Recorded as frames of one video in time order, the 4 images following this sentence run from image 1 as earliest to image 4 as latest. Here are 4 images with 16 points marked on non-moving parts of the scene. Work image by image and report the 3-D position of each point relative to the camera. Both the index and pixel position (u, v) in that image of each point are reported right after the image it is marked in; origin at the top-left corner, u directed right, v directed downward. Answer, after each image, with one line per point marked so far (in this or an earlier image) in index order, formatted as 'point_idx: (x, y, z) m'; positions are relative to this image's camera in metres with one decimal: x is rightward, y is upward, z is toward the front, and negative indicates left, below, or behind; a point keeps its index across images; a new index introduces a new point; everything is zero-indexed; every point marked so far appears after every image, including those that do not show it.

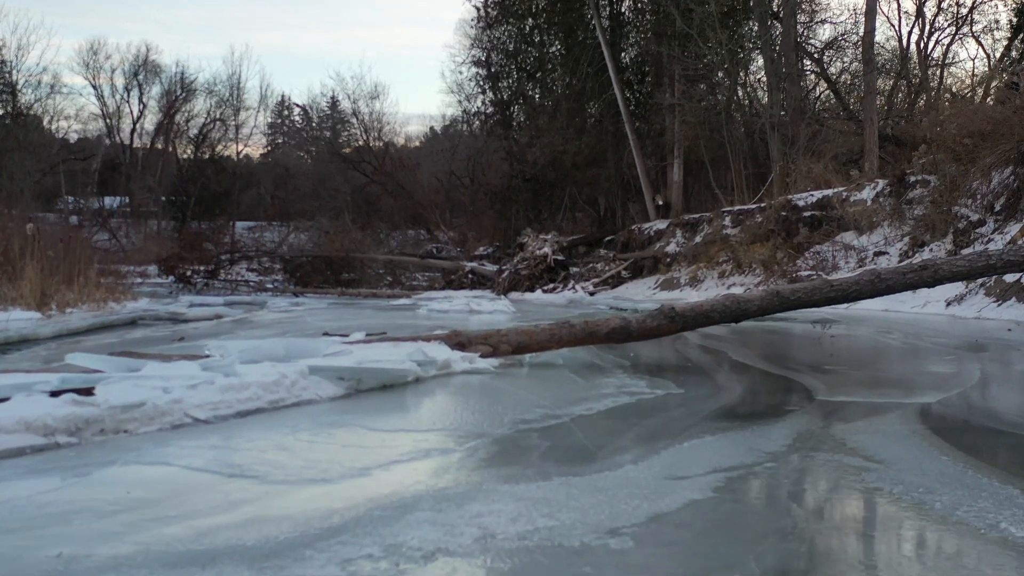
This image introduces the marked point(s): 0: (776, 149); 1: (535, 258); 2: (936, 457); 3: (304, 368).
0: (+4.1, +2.1, +16.0) m
1: (+0.4, +0.5, +17.0) m
2: (+1.3, -0.5, +3.2) m
3: (-0.8, -0.3, +4.2) m
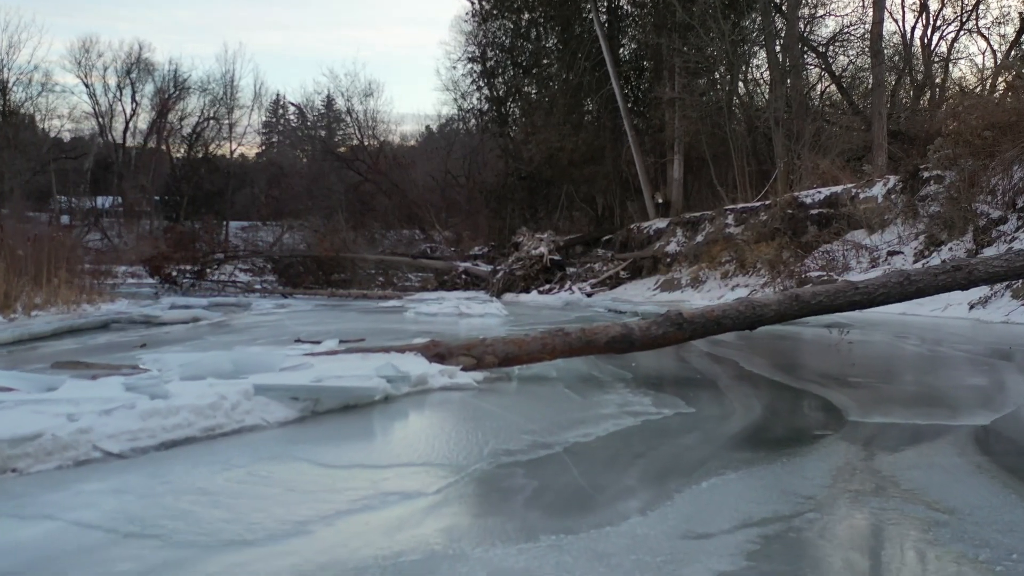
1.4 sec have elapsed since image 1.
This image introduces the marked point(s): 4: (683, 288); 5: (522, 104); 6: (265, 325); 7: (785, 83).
0: (+4.0, +2.1, +15.4) m
1: (+0.3, +0.5, +16.4) m
2: (+1.3, -0.5, +2.6) m
3: (-0.9, -0.3, +3.5) m
4: (+2.4, 0.0, +14.4) m
5: (+0.2, +3.5, +19.7) m
6: (-2.5, -0.4, +10.5) m
7: (+4.1, +3.1, +15.5) m
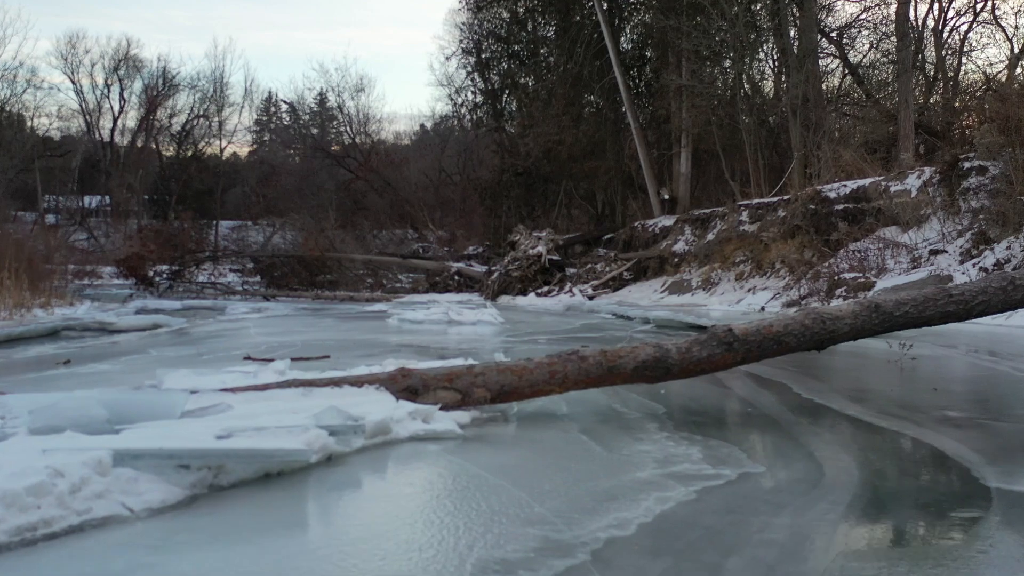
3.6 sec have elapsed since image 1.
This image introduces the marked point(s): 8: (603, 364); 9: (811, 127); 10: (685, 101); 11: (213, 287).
0: (+4.0, +2.1, +14.2) m
1: (+0.2, +0.4, +15.2) m
2: (+1.3, -0.6, +1.4) m
3: (-0.9, -0.4, +2.3) m
4: (+2.3, 0.0, +13.2) m
5: (+0.1, +3.5, +18.5) m
6: (-2.6, -0.4, +9.3) m
7: (+4.0, +3.0, +14.3) m
8: (+0.3, -0.3, +3.6) m
9: (+4.3, +2.3, +14.6) m
10: (+2.7, +2.9, +15.9) m
11: (-4.7, 0.0, +16.1) m
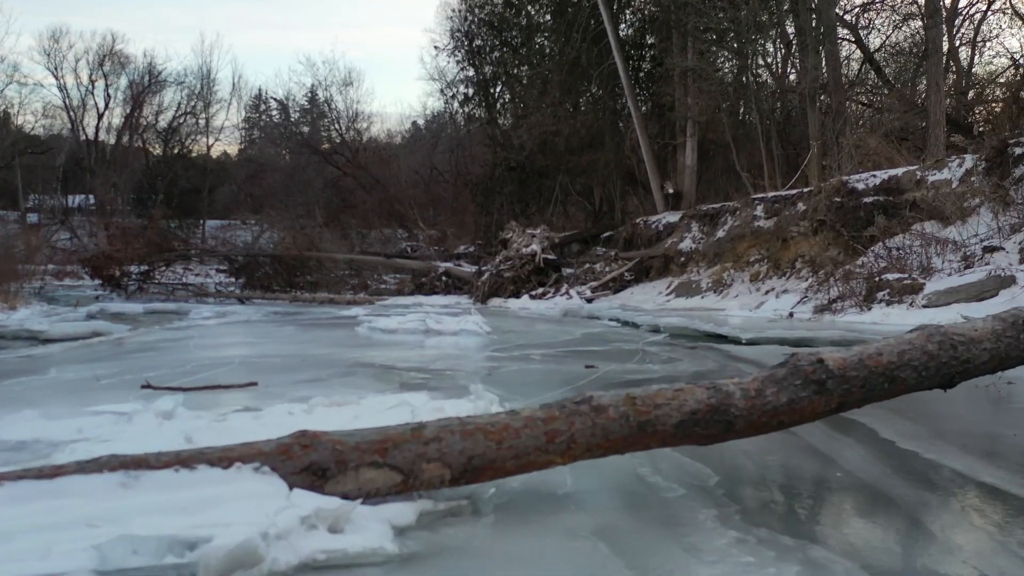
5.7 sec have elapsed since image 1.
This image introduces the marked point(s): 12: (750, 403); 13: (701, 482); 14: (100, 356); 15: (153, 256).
0: (+3.9, +2.1, +13.0) m
1: (+0.1, +0.4, +13.9) m
2: (+1.2, -0.6, +0.1) m
3: (-1.0, -0.4, +1.0) m
4: (+2.2, -0.1, +11.9) m
5: (0.0, +3.4, +17.2) m
6: (-2.7, -0.4, +8.0) m
7: (+3.9, +3.0, +13.0) m
8: (+0.3, -0.3, +2.3) m
9: (+4.2, +2.3, +13.3) m
10: (+2.6, +2.9, +14.6) m
11: (-4.8, 0.0, +14.8) m
12: (+0.5, -0.3, +2.3) m
13: (+0.5, -0.5, +2.7) m
14: (-2.8, -0.5, +7.0) m
15: (-5.3, +0.4, +14.7) m
